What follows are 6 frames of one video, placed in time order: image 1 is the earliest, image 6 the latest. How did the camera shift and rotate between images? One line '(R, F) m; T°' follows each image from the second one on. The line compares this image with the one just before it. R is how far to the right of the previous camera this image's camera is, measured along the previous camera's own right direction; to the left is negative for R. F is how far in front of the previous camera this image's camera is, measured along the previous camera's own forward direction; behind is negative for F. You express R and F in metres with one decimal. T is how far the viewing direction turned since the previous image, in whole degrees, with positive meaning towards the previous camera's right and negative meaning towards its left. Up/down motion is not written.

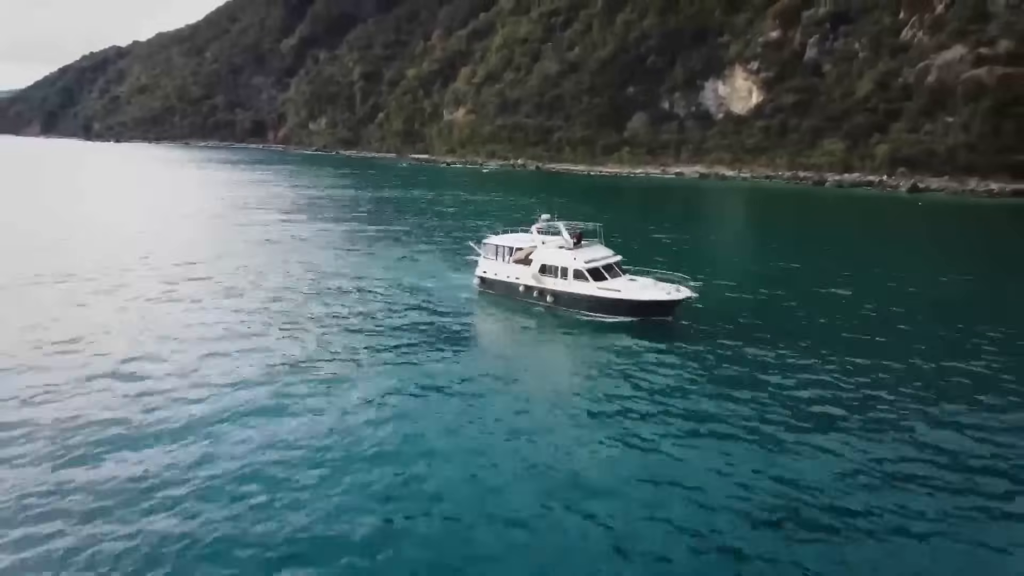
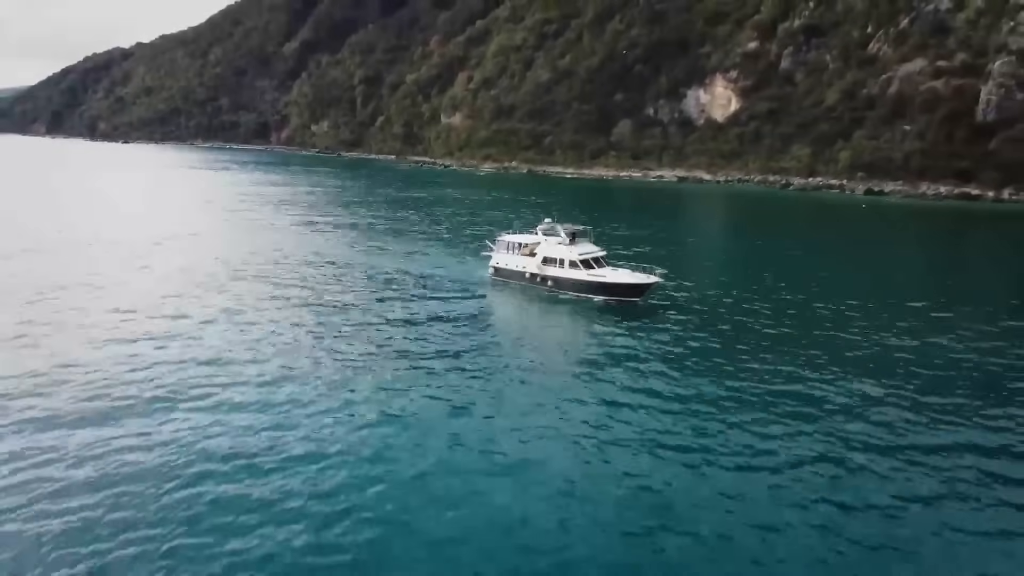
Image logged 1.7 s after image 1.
(+2.5, -5.2) m; 0°
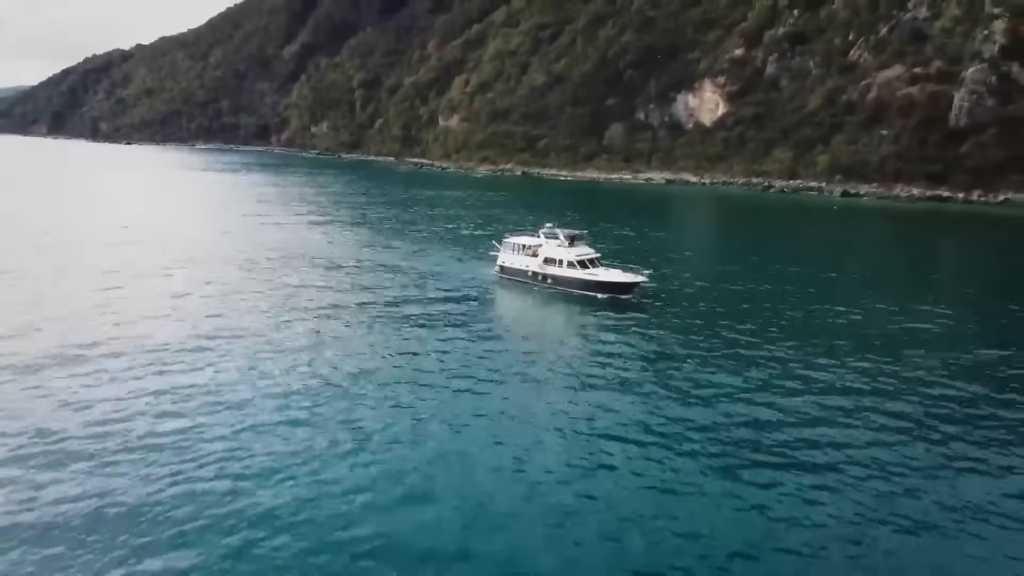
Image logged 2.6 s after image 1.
(+0.4, -3.9) m; 0°
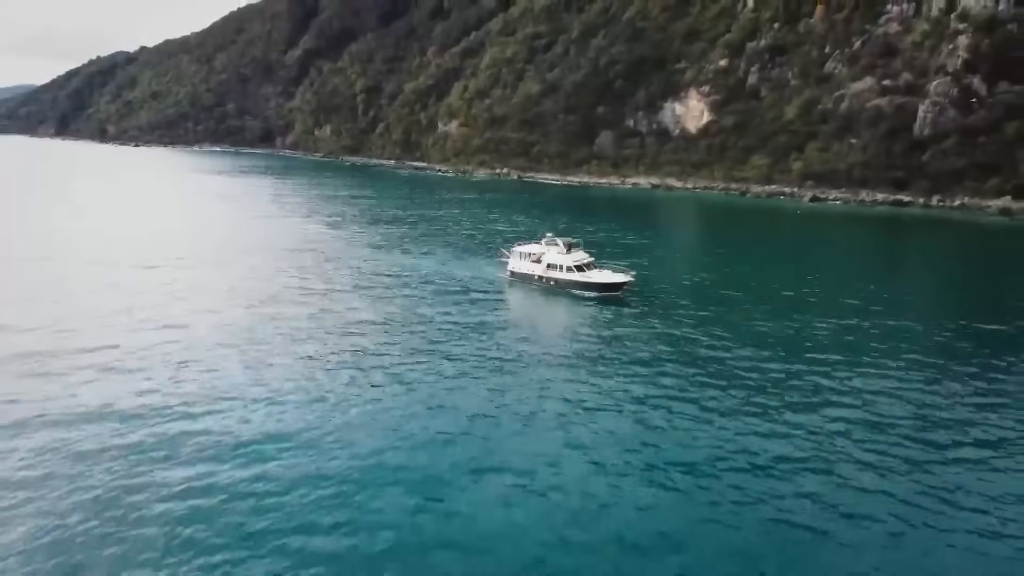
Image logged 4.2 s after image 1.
(+0.5, -6.6) m; 0°
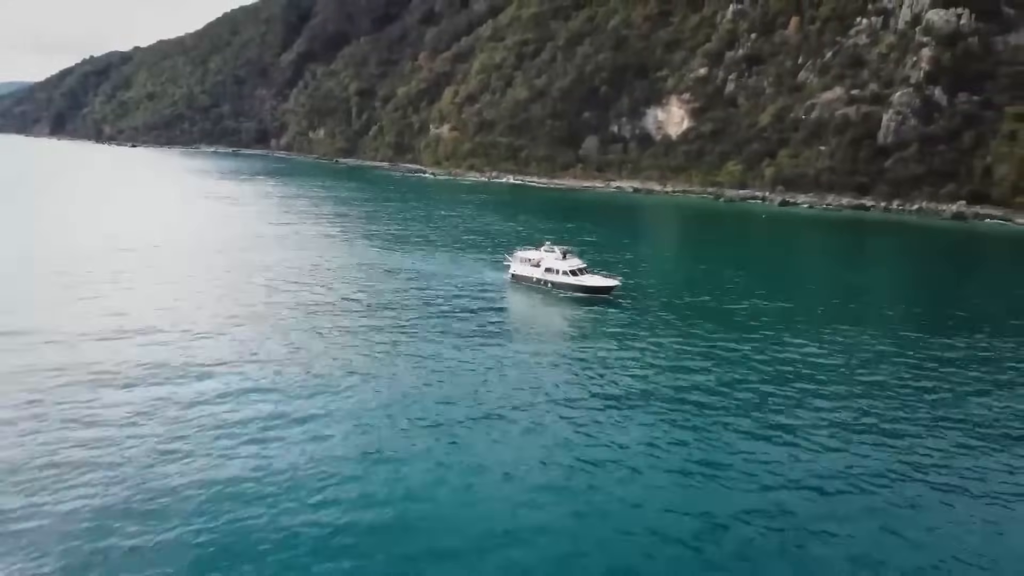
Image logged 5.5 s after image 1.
(+0.4, -5.7) m; +1°
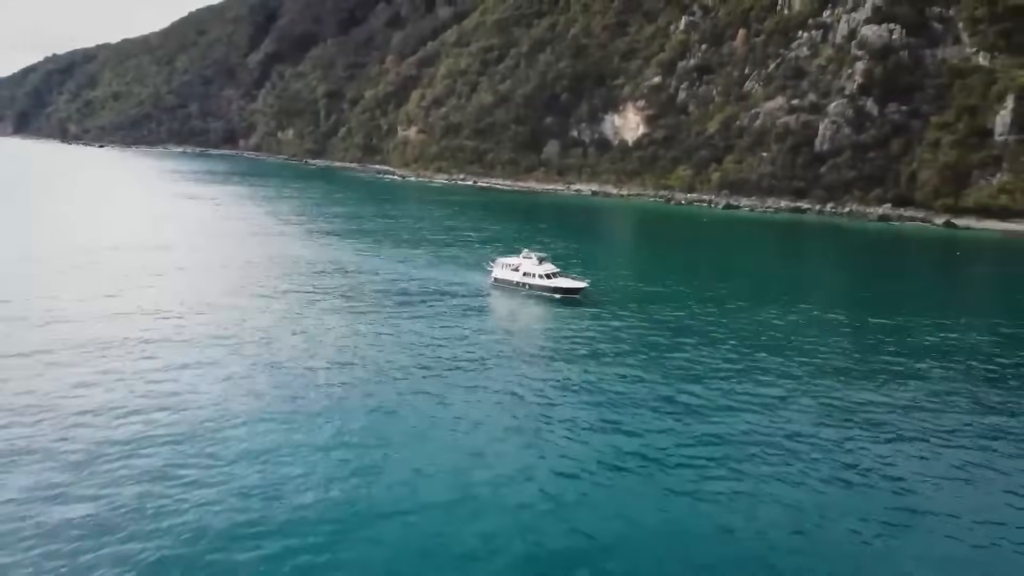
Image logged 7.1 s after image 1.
(-0.1, -6.9) m; +2°
